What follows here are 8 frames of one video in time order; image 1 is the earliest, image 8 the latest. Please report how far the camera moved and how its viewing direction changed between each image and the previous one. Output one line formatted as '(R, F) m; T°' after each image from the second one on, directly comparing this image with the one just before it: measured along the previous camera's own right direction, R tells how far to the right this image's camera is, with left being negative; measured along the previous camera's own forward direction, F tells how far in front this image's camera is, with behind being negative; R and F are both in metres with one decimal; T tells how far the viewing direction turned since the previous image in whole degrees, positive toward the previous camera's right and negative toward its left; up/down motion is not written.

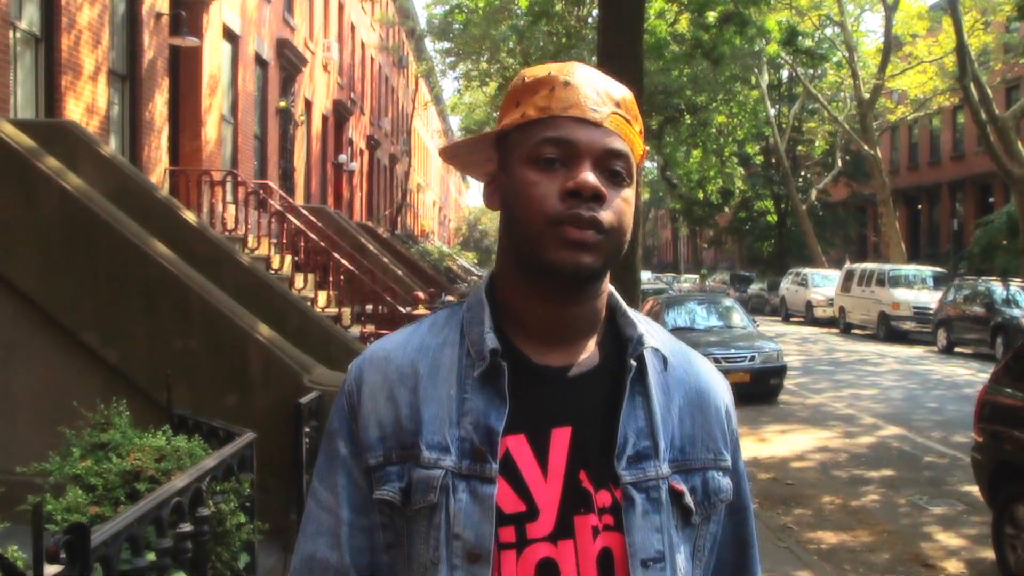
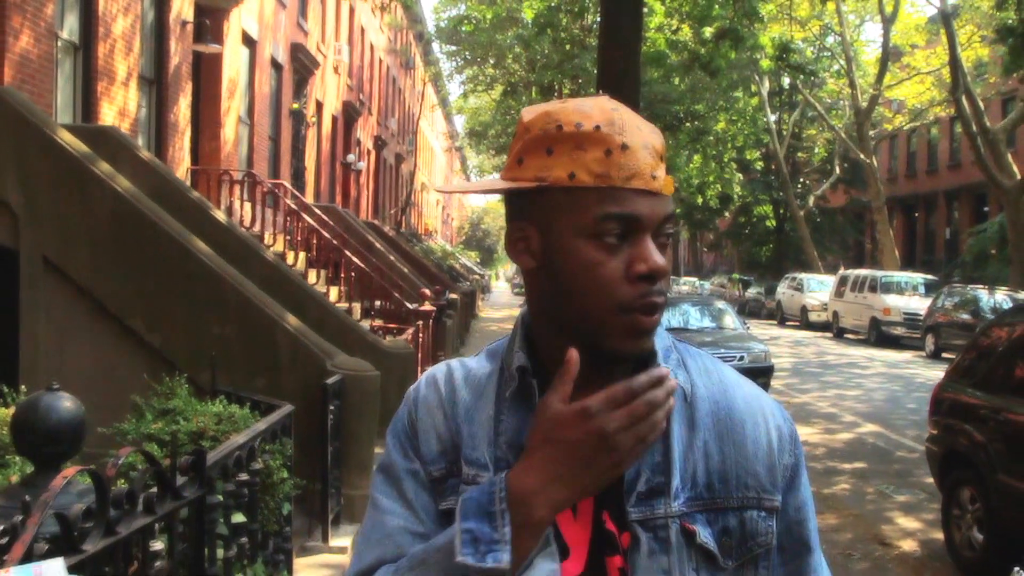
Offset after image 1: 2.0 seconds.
(0.0, -0.8) m; 0°
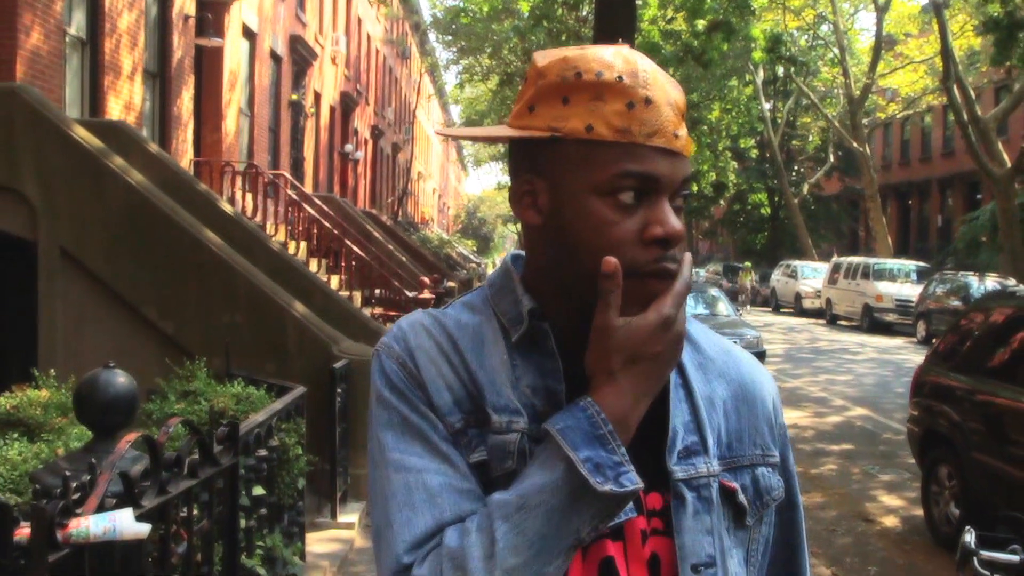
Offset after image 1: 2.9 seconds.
(0.0, -0.3) m; 0°
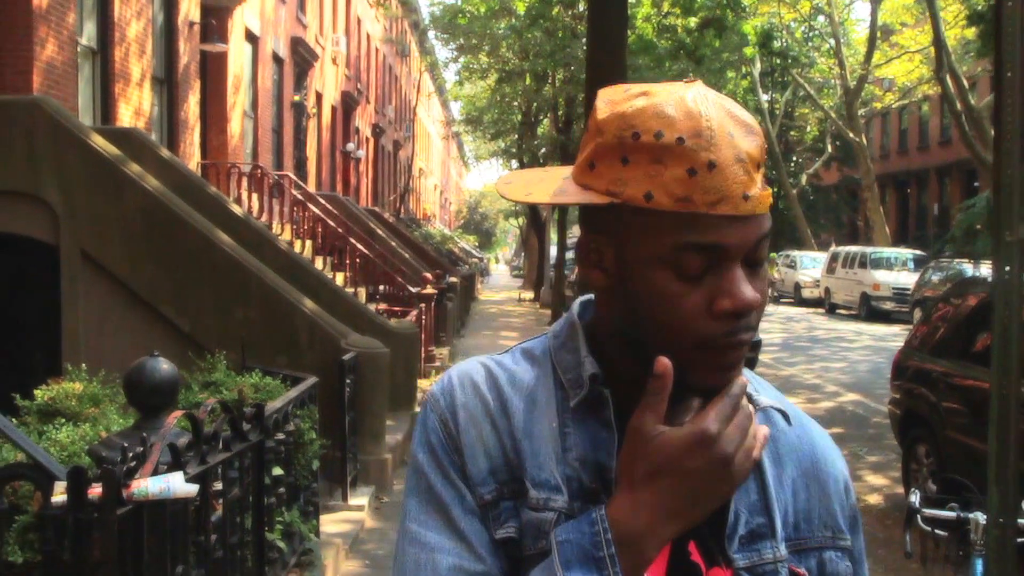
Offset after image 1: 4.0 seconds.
(0.0, -0.4) m; 0°
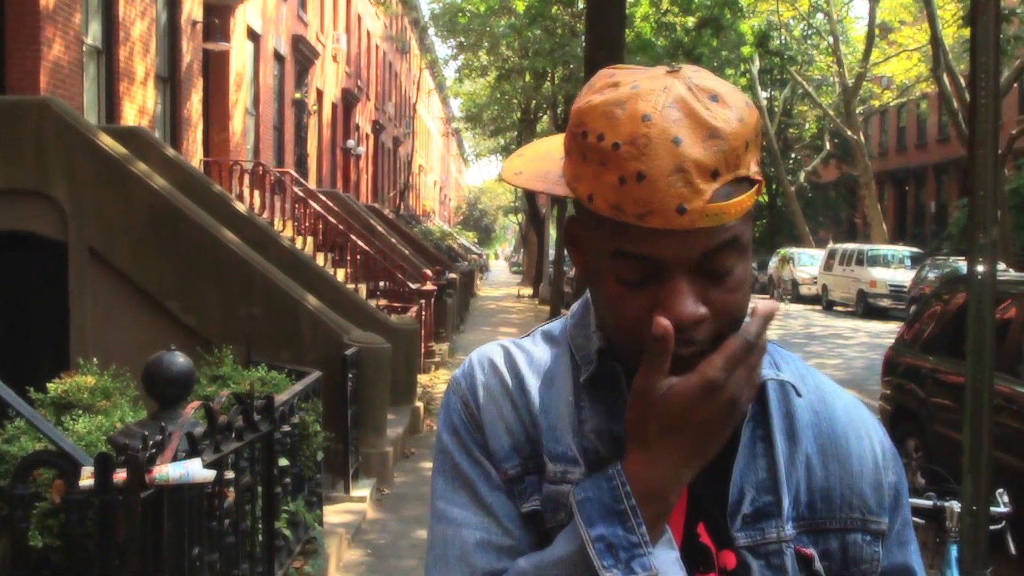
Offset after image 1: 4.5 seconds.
(0.0, -0.2) m; 0°
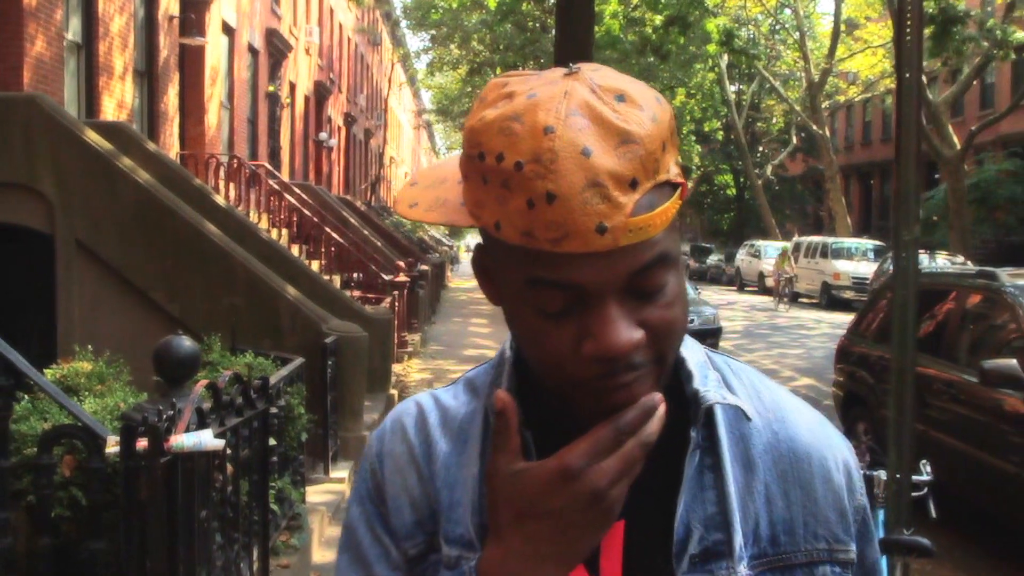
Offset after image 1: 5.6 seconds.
(0.0, -0.4) m; +2°
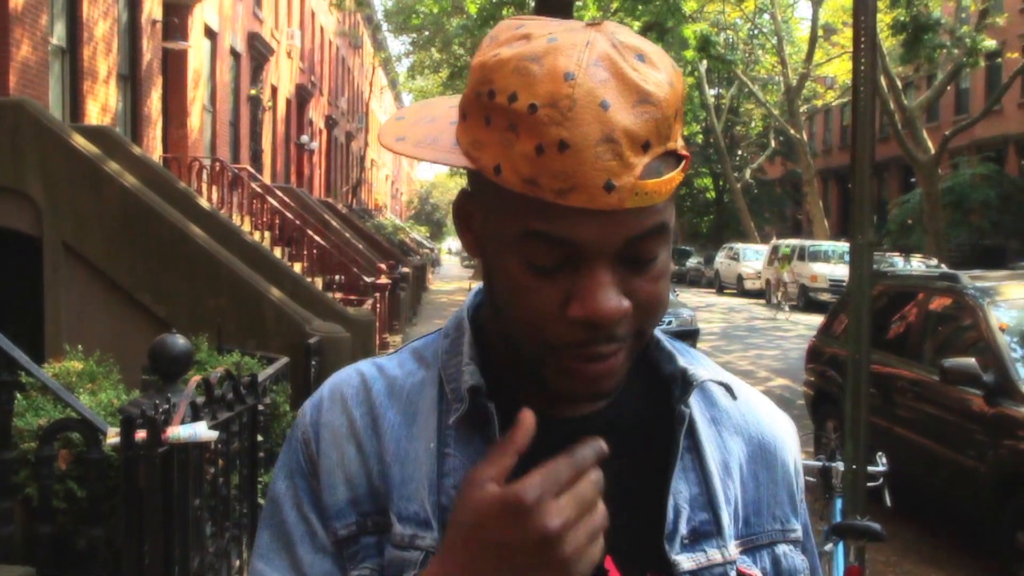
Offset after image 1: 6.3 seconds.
(0.0, -0.2) m; +1°
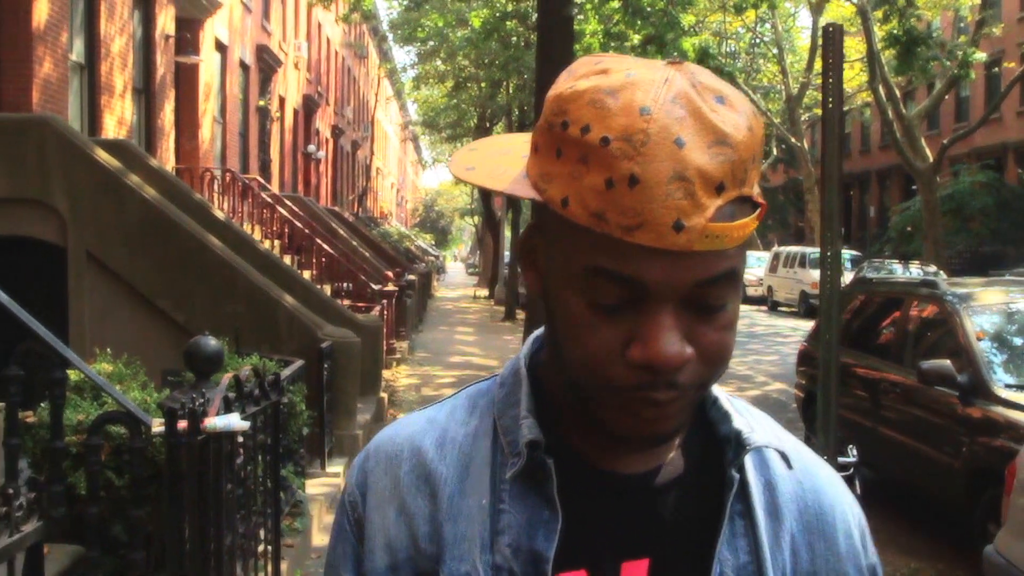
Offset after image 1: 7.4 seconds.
(0.0, -0.4) m; 0°
